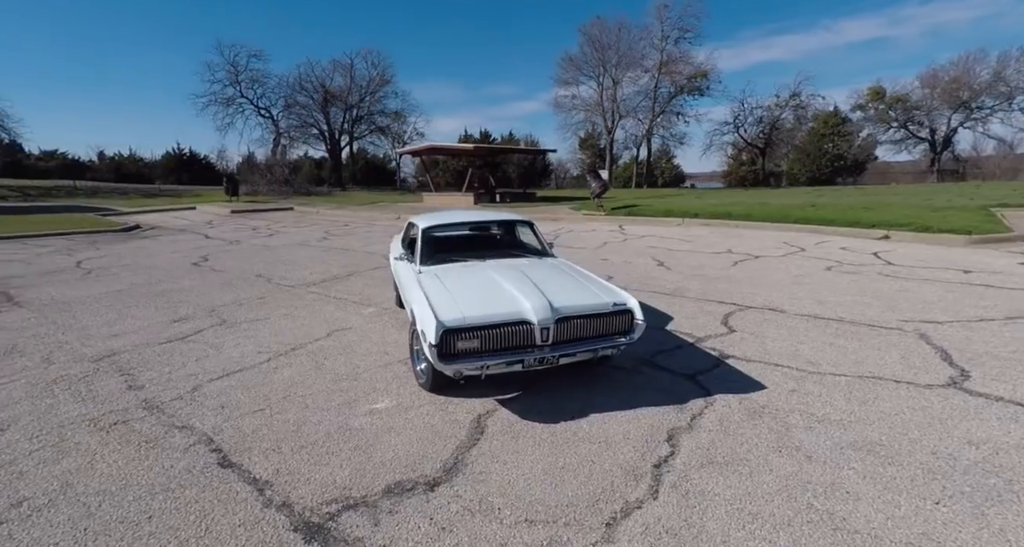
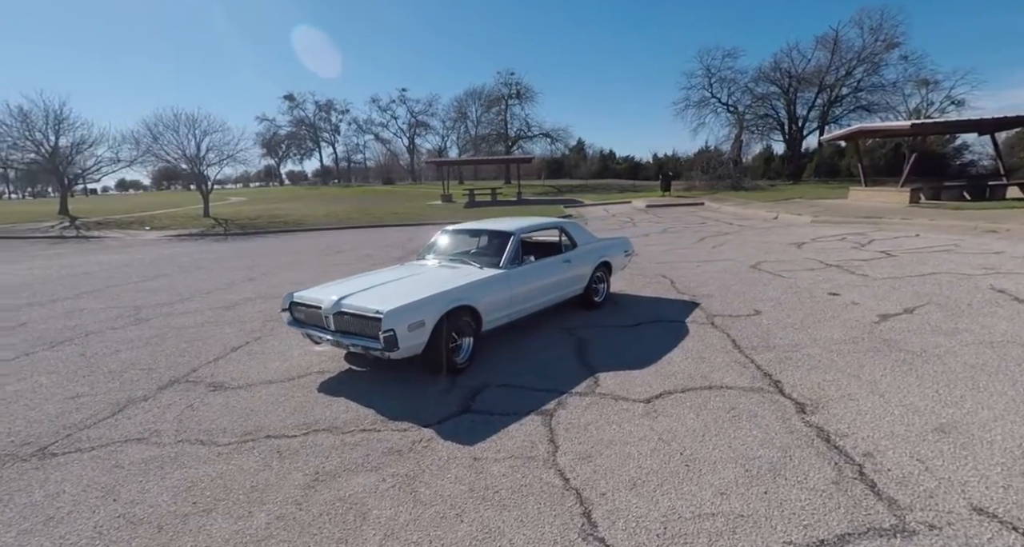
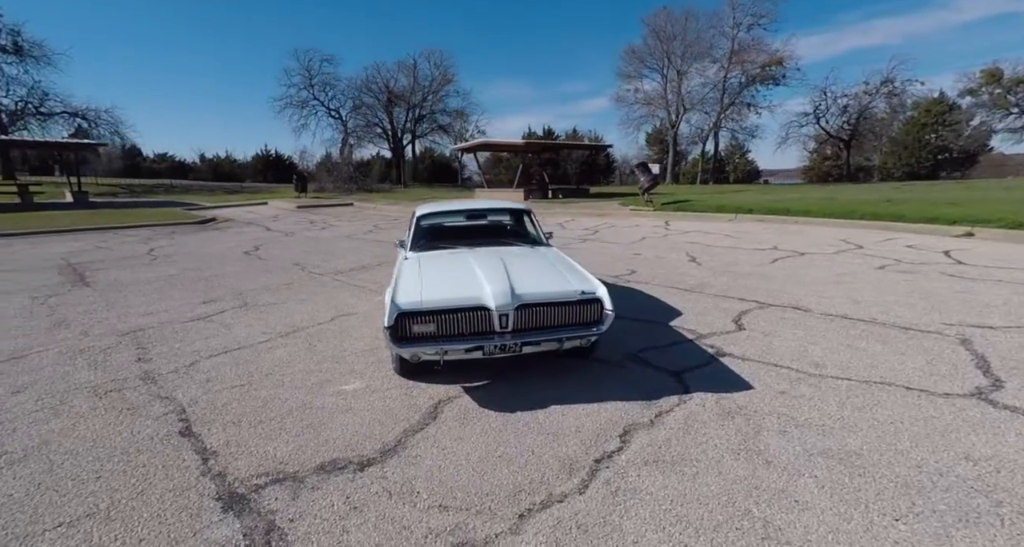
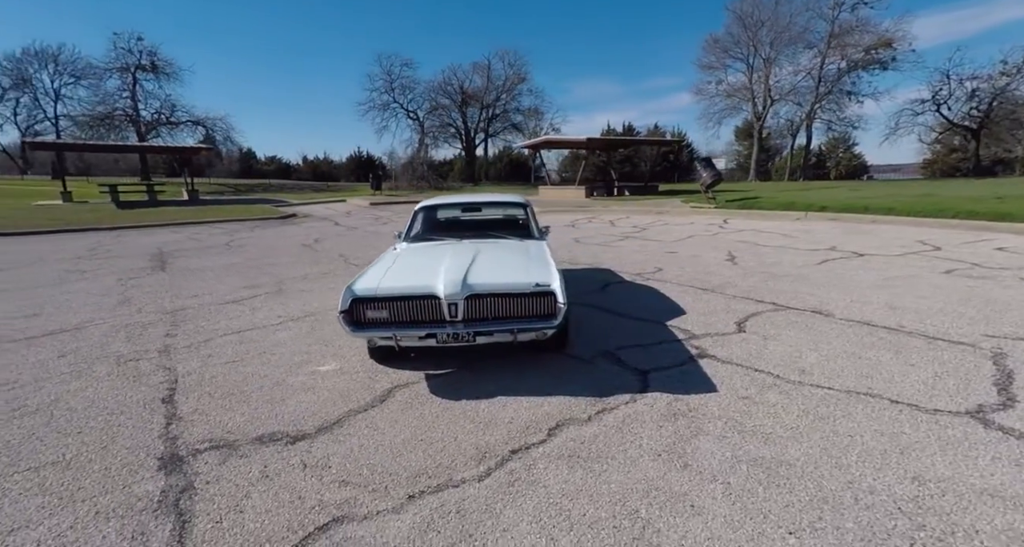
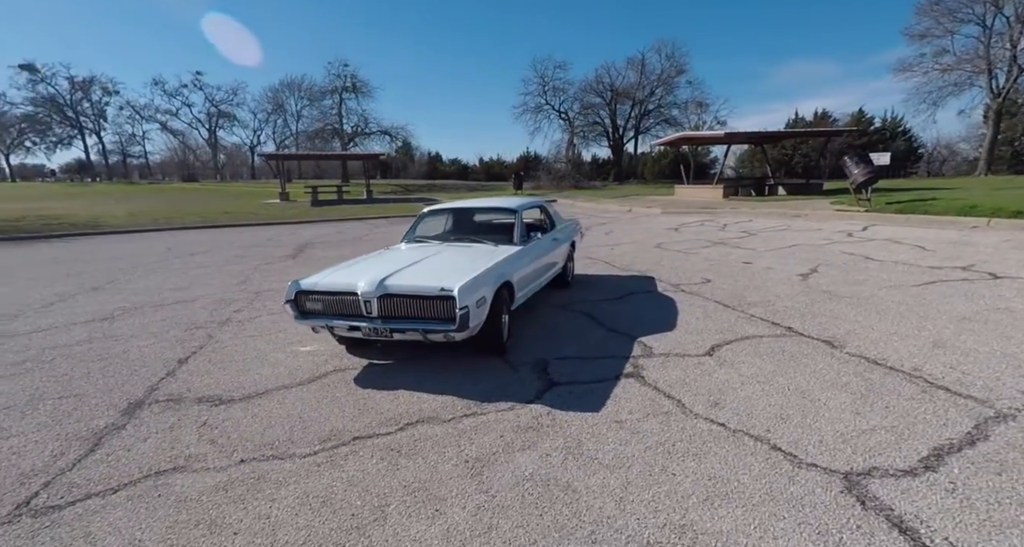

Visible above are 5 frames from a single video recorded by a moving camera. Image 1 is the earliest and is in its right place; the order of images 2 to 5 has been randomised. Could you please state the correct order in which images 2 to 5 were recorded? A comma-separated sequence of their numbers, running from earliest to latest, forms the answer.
3, 4, 5, 2
